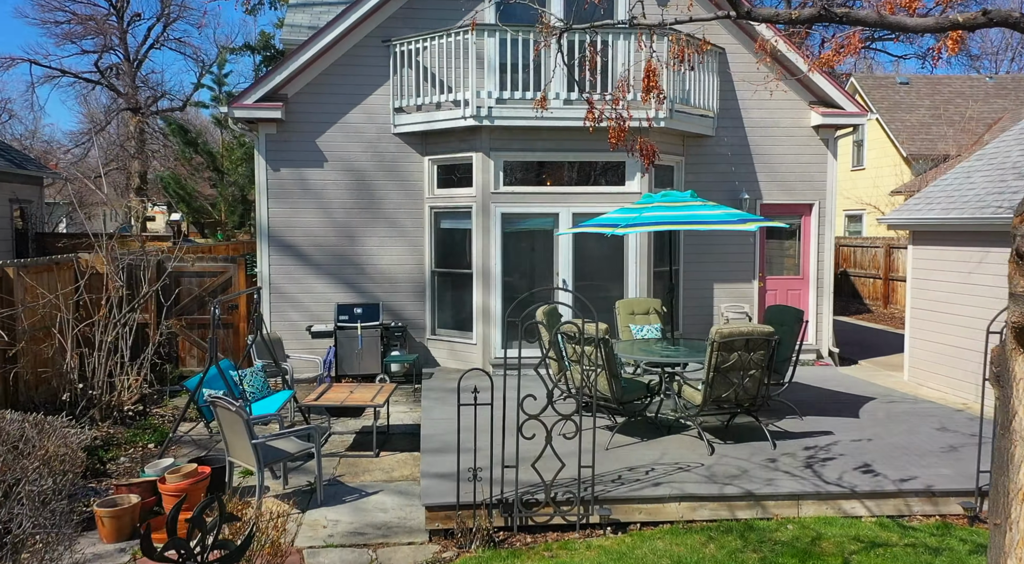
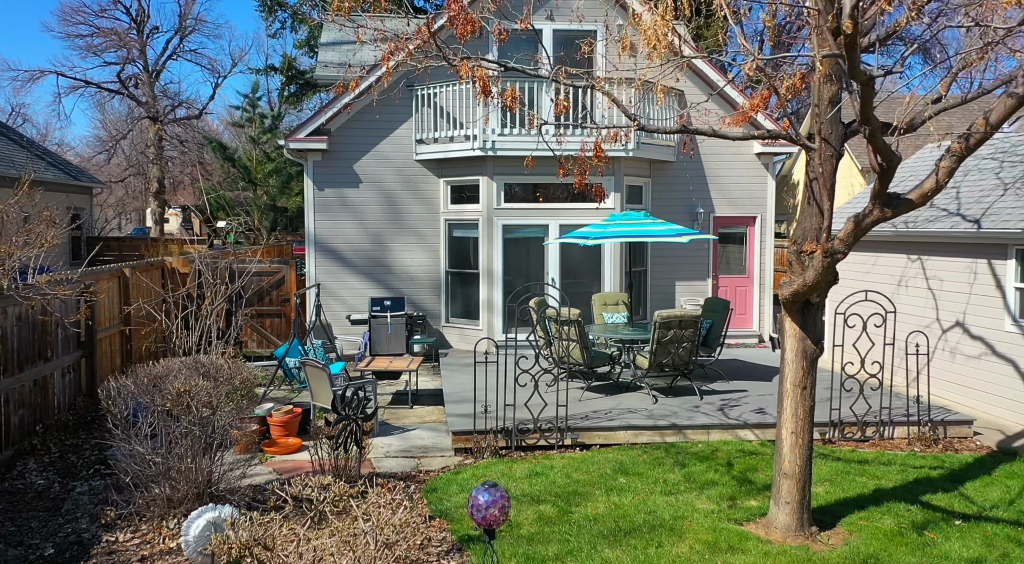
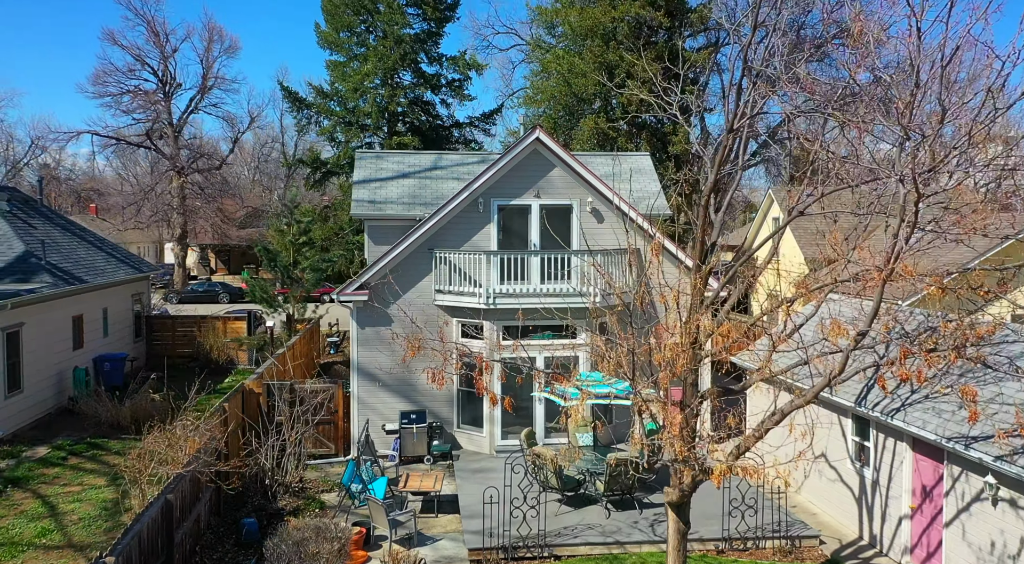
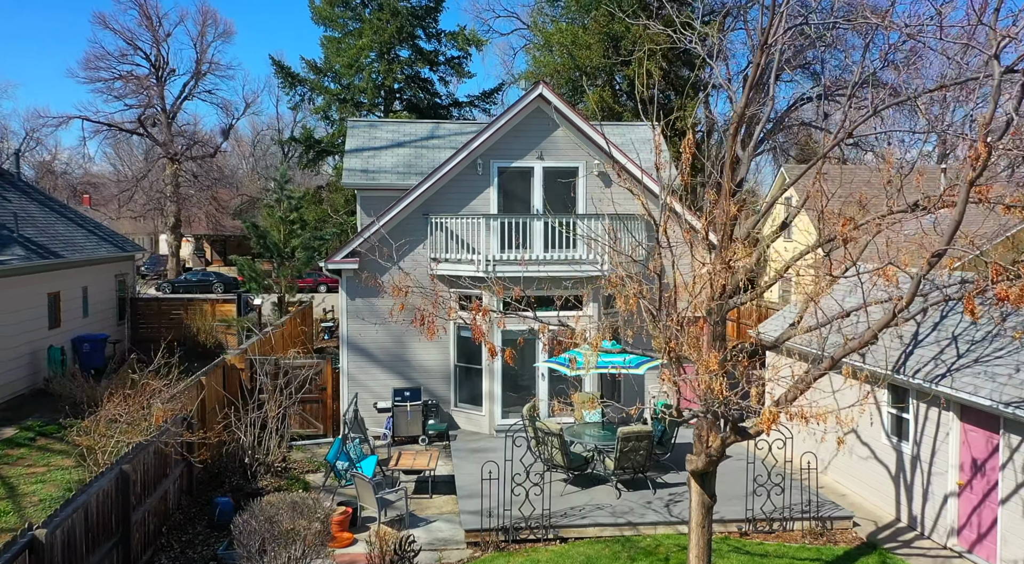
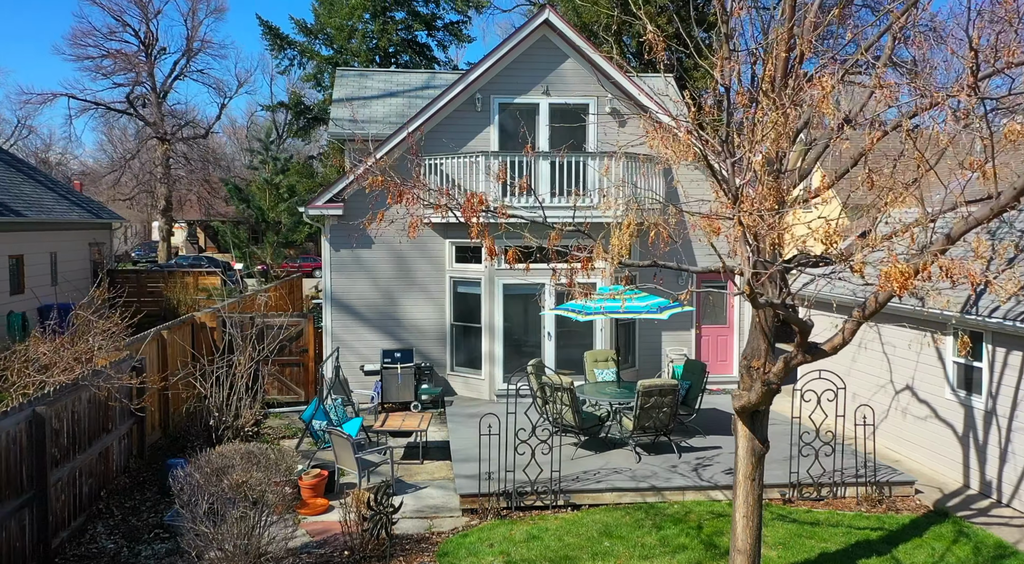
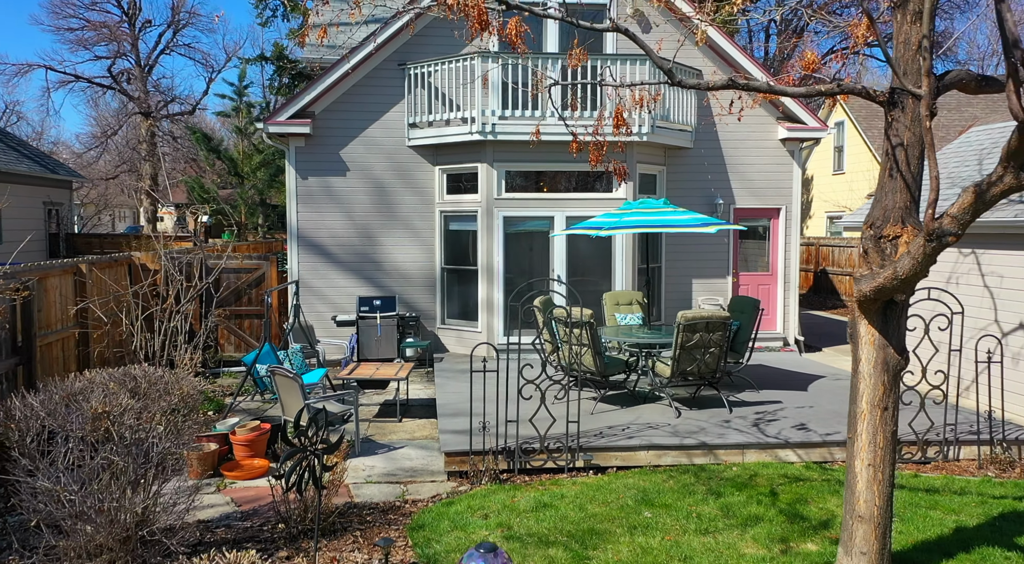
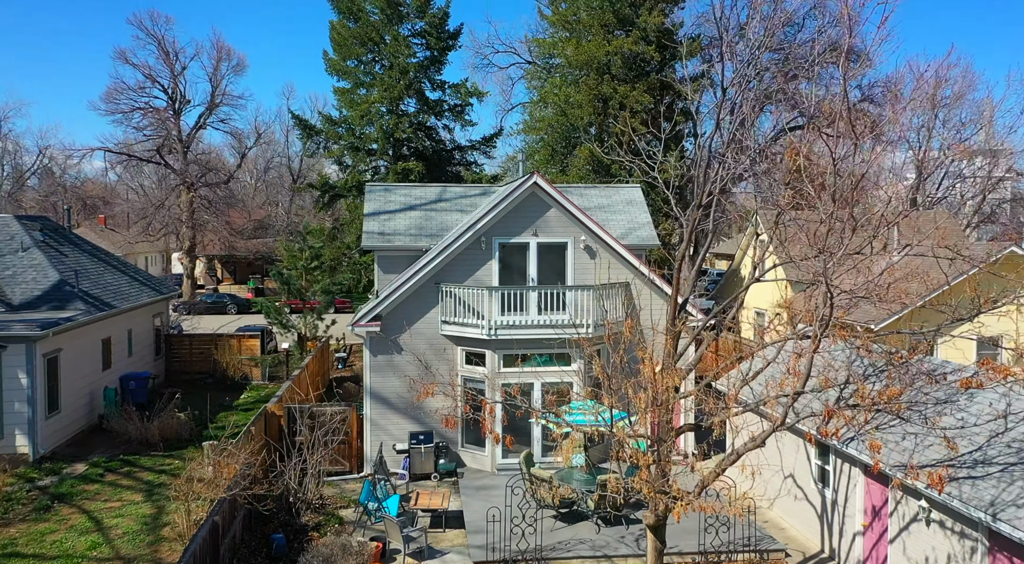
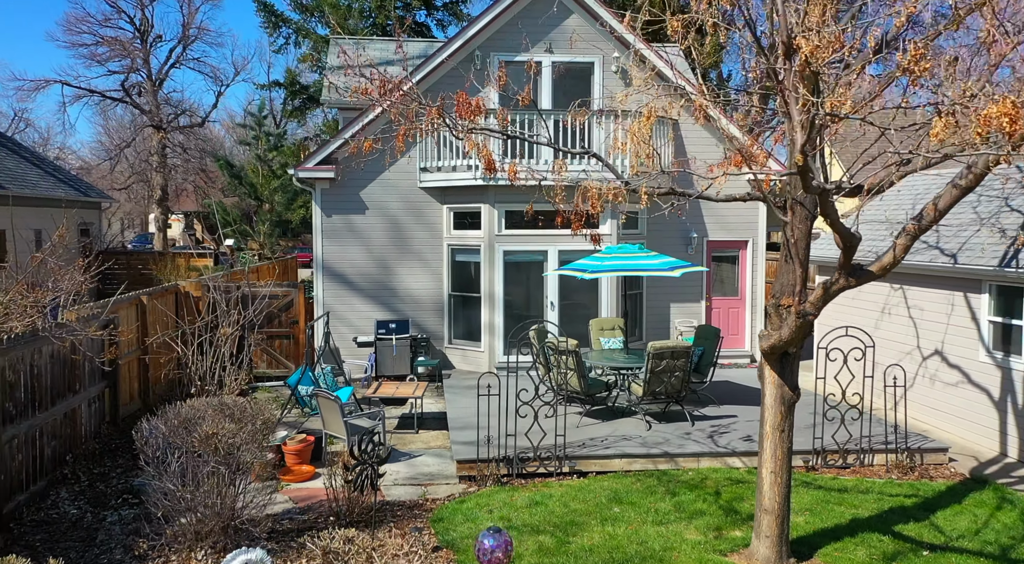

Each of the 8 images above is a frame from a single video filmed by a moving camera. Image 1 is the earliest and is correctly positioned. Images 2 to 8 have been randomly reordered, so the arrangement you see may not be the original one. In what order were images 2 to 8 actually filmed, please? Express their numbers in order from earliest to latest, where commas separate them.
6, 2, 8, 5, 4, 3, 7
